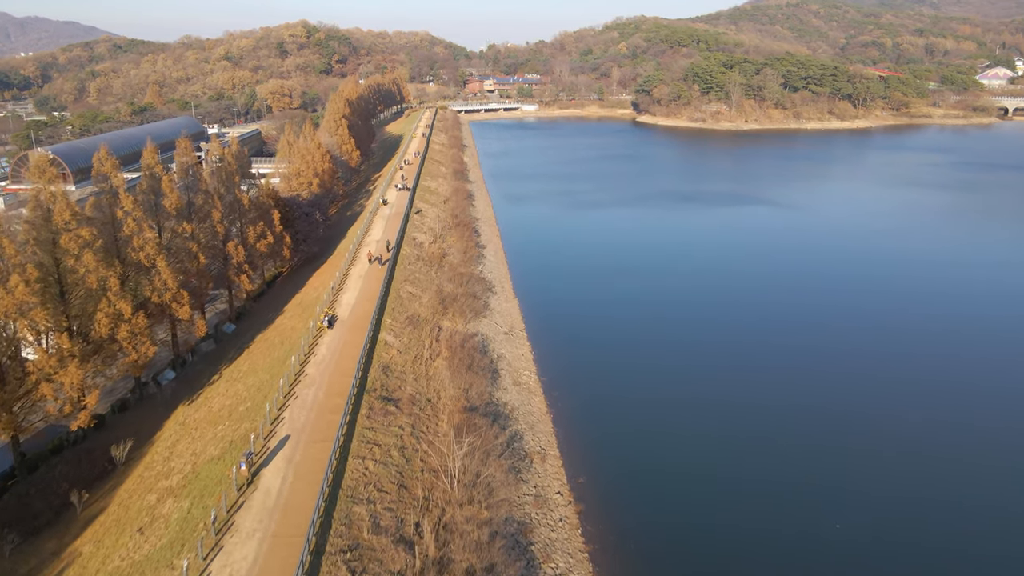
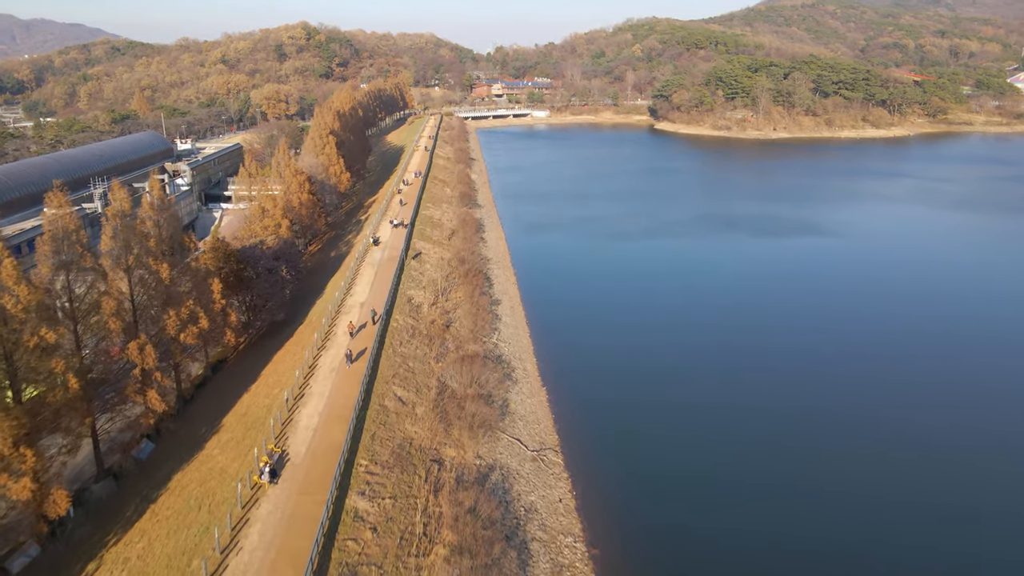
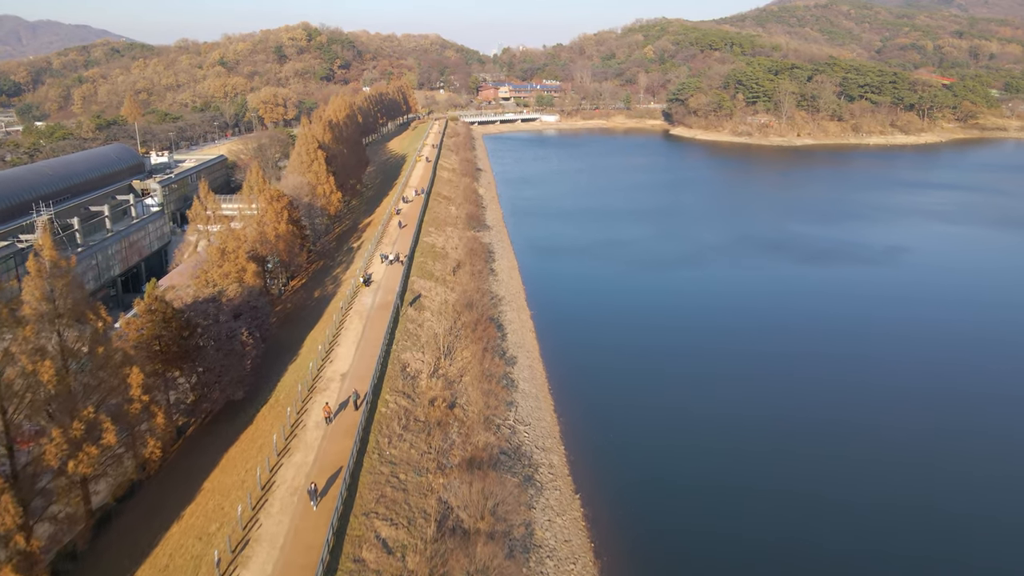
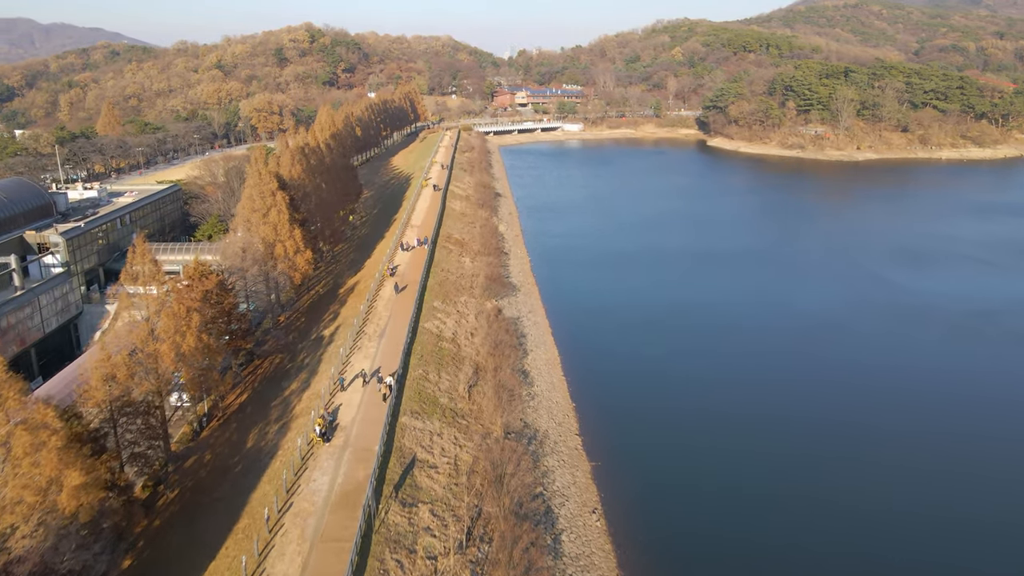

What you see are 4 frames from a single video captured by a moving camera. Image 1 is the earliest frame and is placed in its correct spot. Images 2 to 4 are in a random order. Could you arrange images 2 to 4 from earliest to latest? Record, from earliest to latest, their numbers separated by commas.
2, 3, 4
